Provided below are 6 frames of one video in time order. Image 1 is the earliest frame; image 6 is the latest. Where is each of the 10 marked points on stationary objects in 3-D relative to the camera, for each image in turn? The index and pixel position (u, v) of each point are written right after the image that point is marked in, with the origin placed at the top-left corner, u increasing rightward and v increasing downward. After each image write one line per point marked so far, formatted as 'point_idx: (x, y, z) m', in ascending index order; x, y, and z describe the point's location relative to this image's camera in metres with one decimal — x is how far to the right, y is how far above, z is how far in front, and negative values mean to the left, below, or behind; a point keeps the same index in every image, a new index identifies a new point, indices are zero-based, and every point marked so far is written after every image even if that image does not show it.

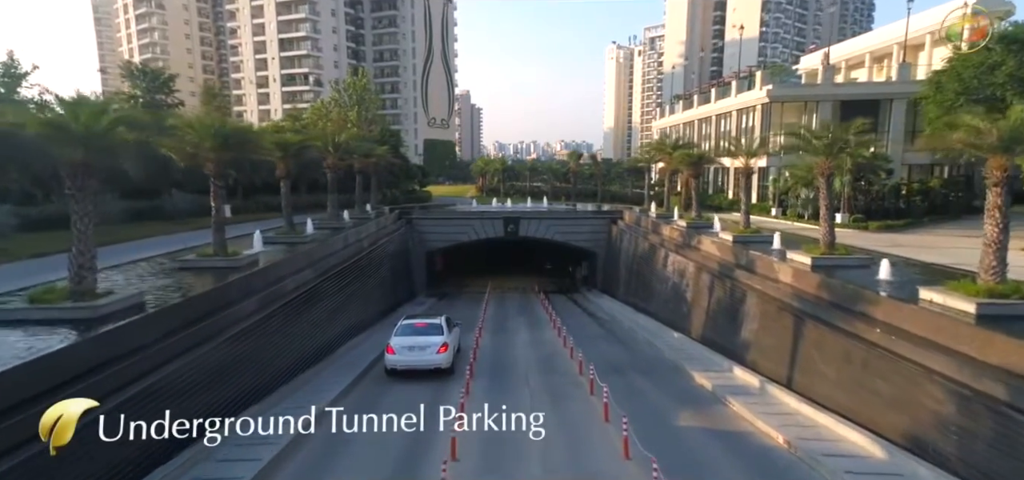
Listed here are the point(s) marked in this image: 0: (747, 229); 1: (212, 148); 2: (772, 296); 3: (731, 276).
0: (+8.1, +0.3, +19.8) m
1: (-7.3, +2.2, +14.0) m
2: (+6.0, -1.3, +13.4) m
3: (+6.1, -1.0, +16.1) m
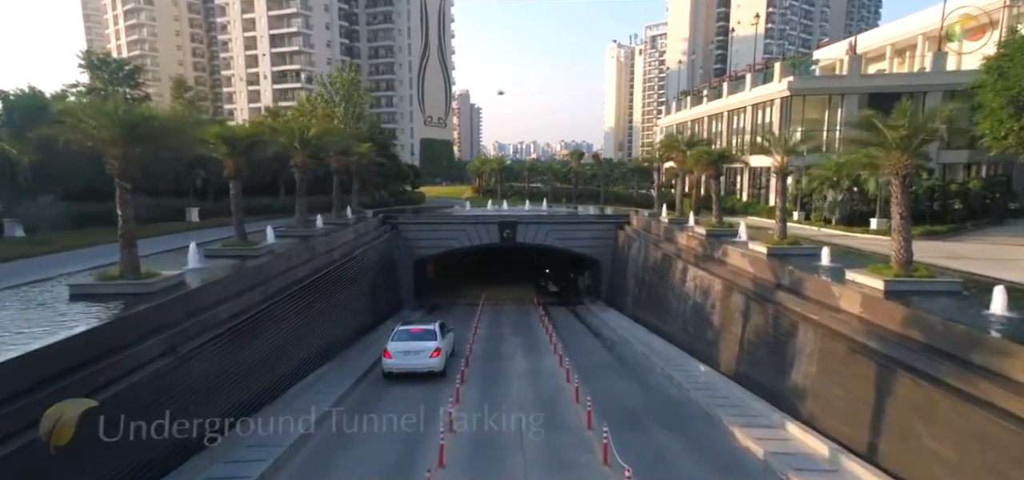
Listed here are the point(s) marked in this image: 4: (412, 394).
0: (+7.9, 0.0, +16.7) m
1: (-7.5, +1.9, +11.0) m
2: (+5.8, -1.7, +10.4) m
3: (+5.9, -1.3, +13.1) m
4: (-2.7, -4.2, +16.4) m
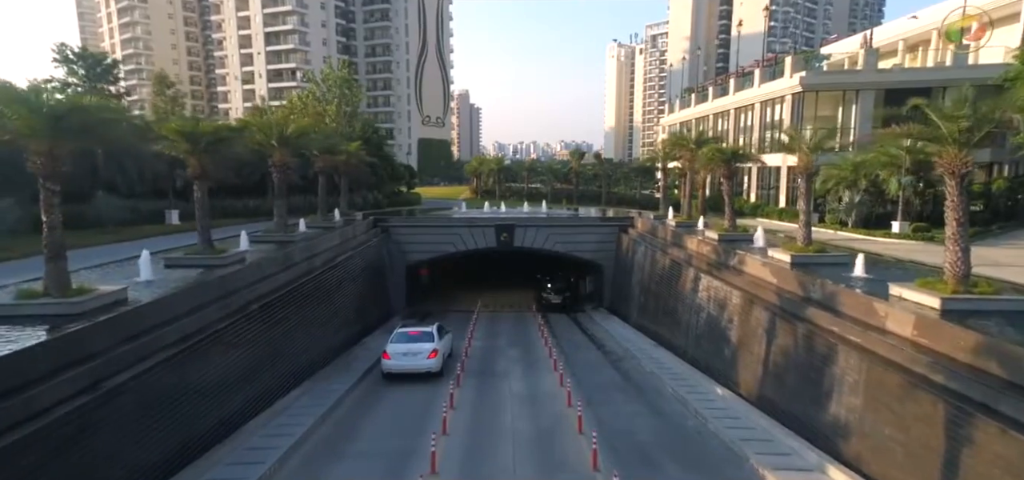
0: (+7.7, -0.2, +15.2) m
1: (-7.7, +1.7, +9.4) m
2: (+5.7, -1.8, +8.8) m
3: (+5.8, -1.5, +11.5) m
4: (-2.8, -4.3, +14.8) m
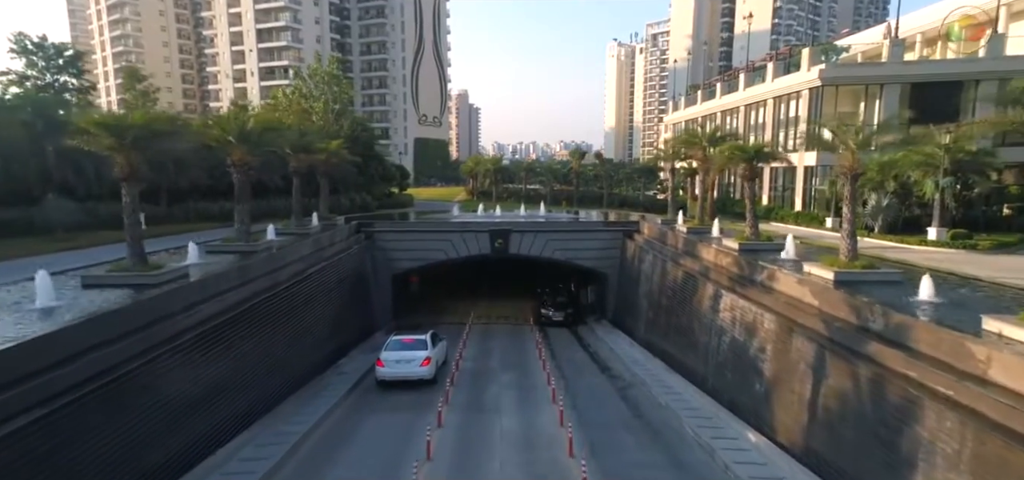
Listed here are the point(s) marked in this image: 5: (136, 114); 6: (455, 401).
0: (+7.5, -0.5, +12.8) m
1: (-7.9, +1.4, +7.0) m
2: (+5.5, -2.1, +6.5) m
3: (+5.6, -1.8, +9.2) m
4: (-3.0, -4.6, +12.5) m
5: (-7.8, +2.6, +12.0) m
6: (-1.6, -4.5, +16.2) m
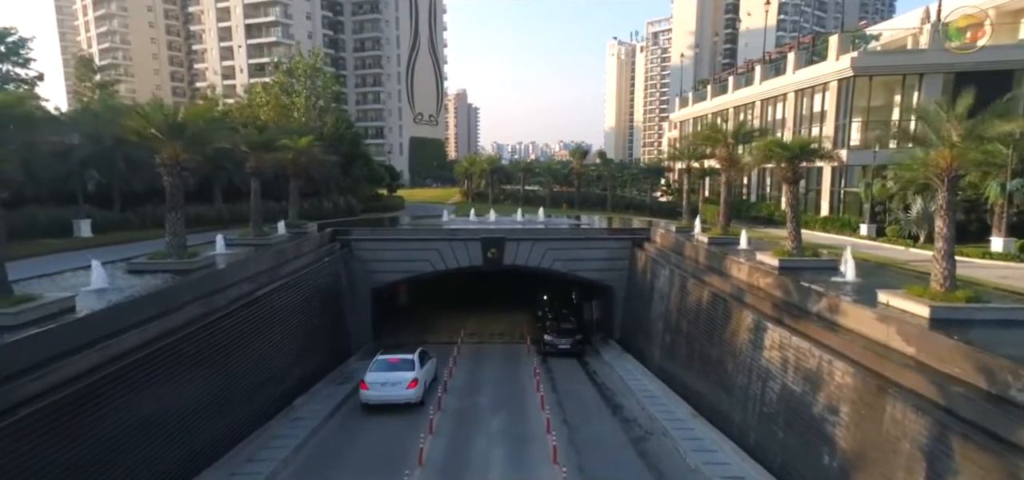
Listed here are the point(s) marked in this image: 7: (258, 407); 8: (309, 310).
0: (+7.3, -0.8, +9.8) m
1: (-8.1, +1.0, +4.0) m
2: (+5.3, -2.5, +3.4) m
3: (+5.4, -2.2, +6.1) m
4: (-3.2, -5.0, +9.4) m
5: (-8.0, +2.2, +8.9) m
6: (-1.8, -4.8, +13.1) m
7: (-6.5, -4.2, +13.3) m
8: (-6.7, -2.3, +19.0) m
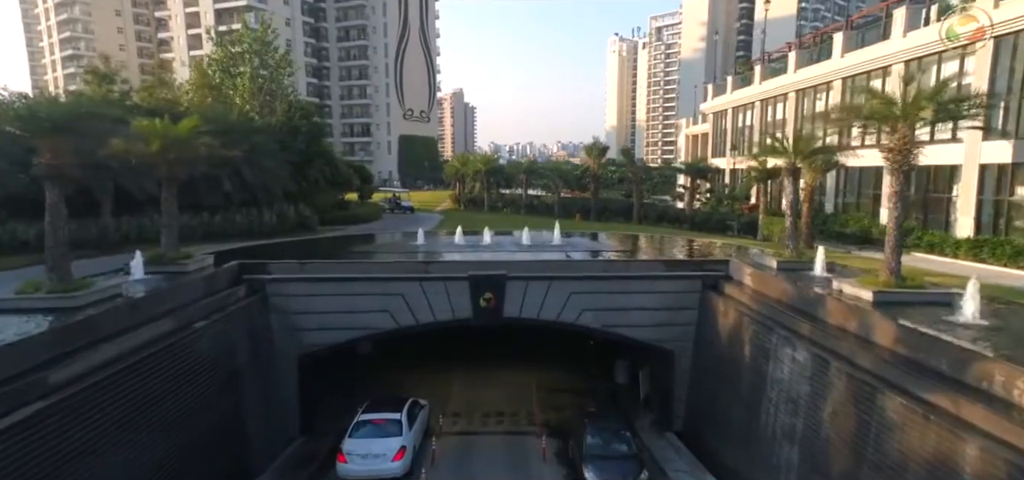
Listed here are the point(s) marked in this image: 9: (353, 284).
0: (+7.5, -1.9, +1.0) m
1: (-7.8, 0.0, -4.8) m
2: (+5.6, -3.5, -5.3) m
3: (+5.6, -3.2, -2.6) m
4: (-3.0, -6.0, +0.6) m
5: (-7.8, +1.2, +0.1) m
6: (-1.6, -5.9, +4.3) m
7: (-6.3, -5.3, +4.5) m
8: (-6.5, -3.4, +10.2) m
9: (-4.3, -1.1, +15.6) m
